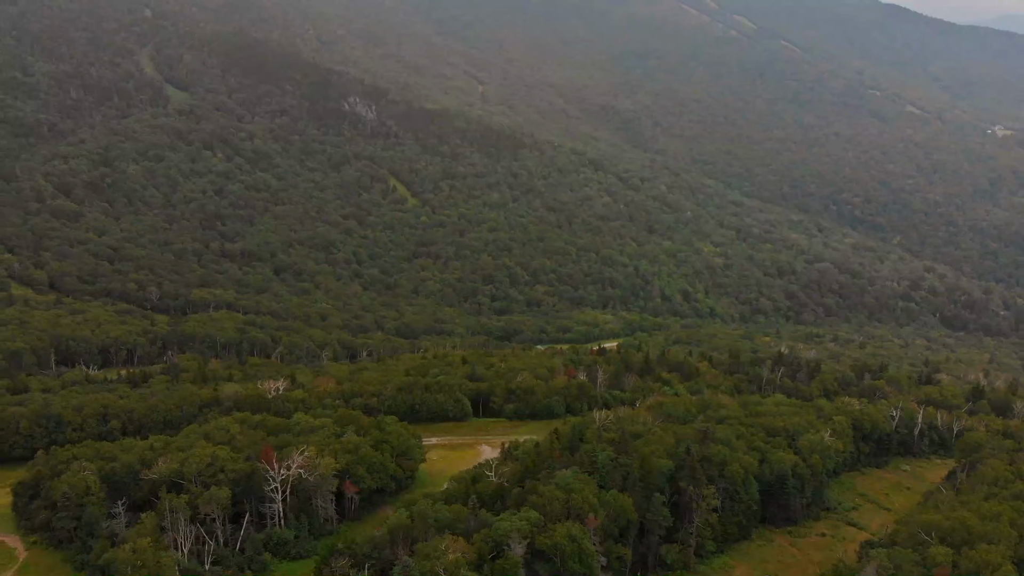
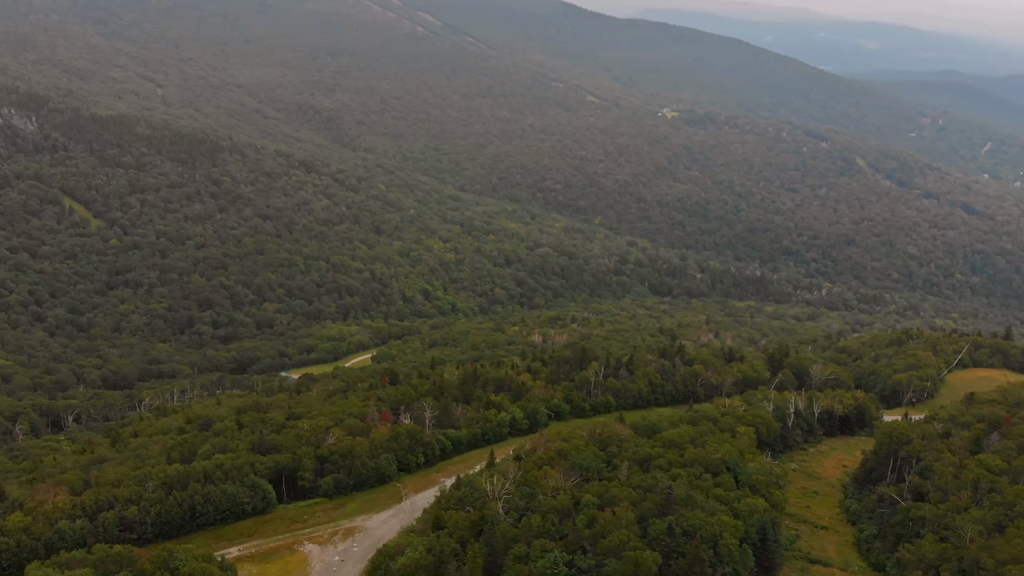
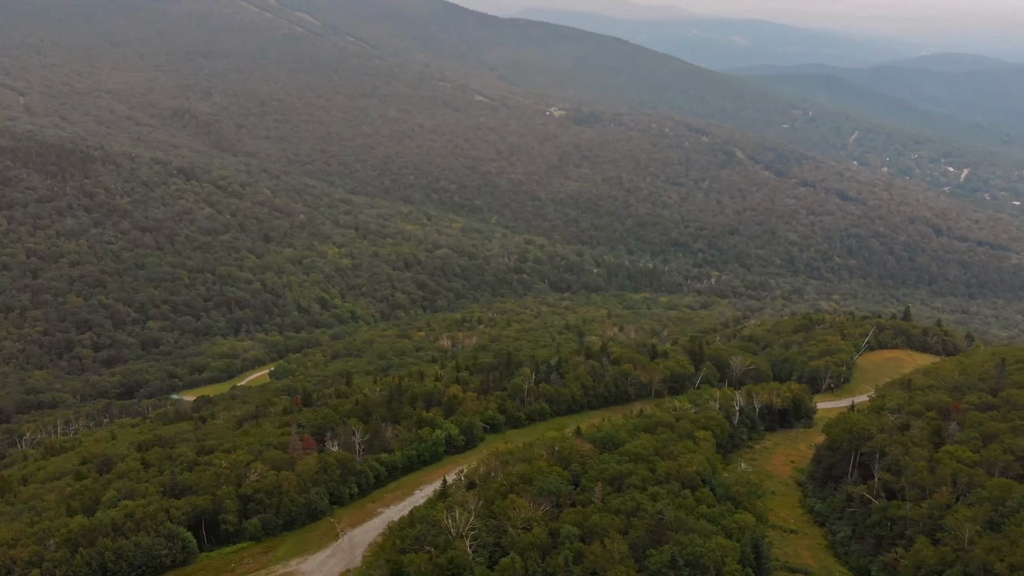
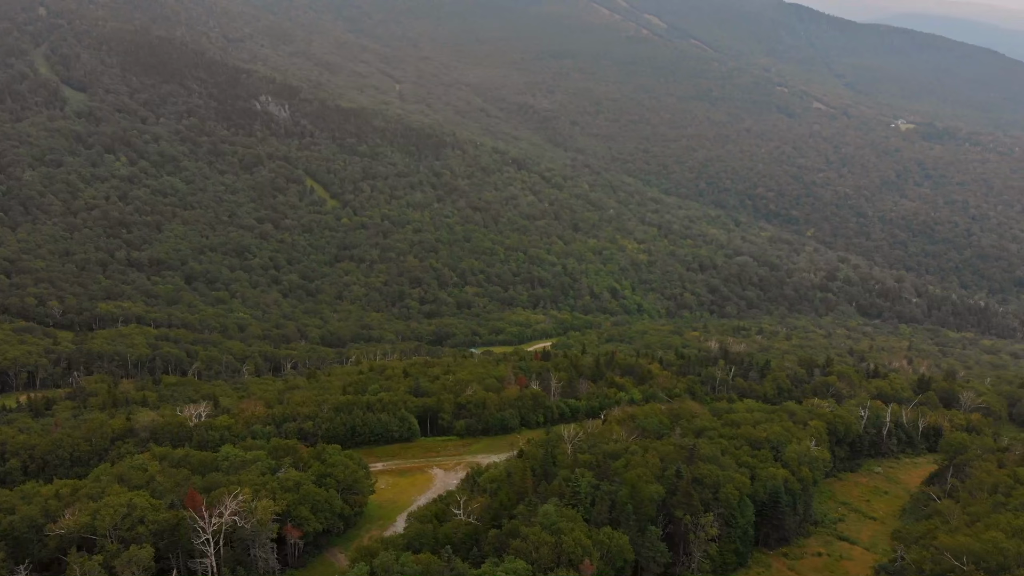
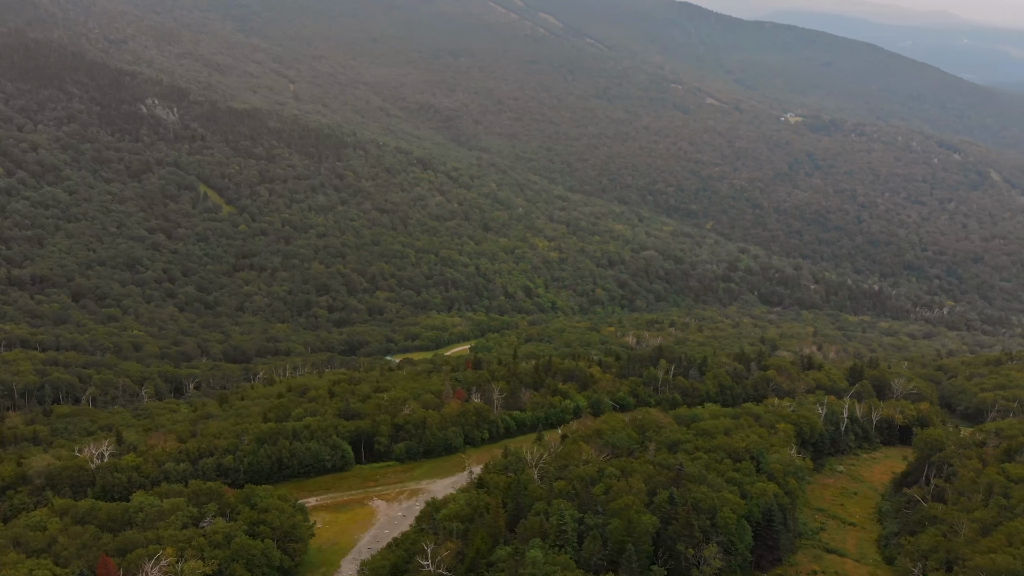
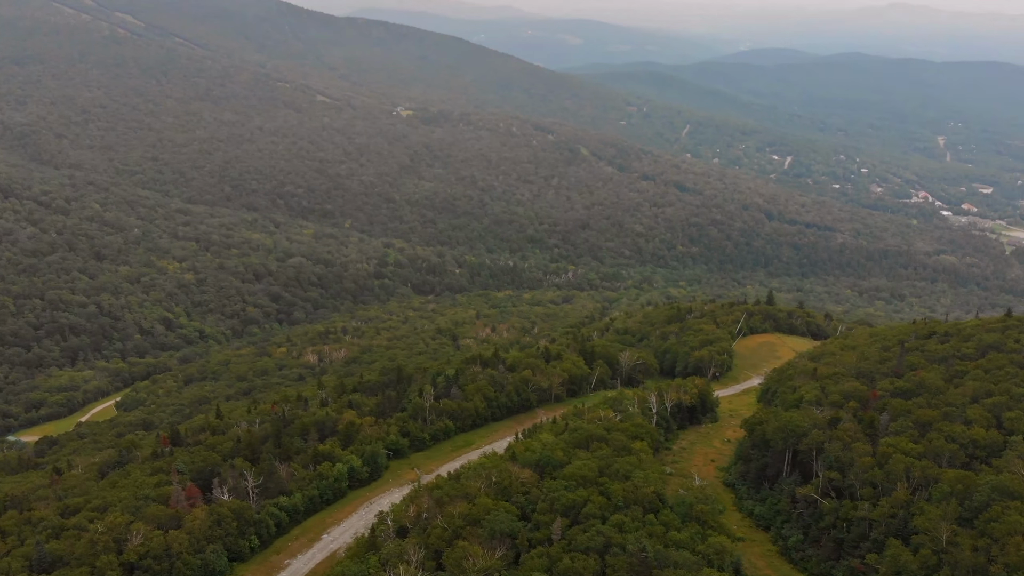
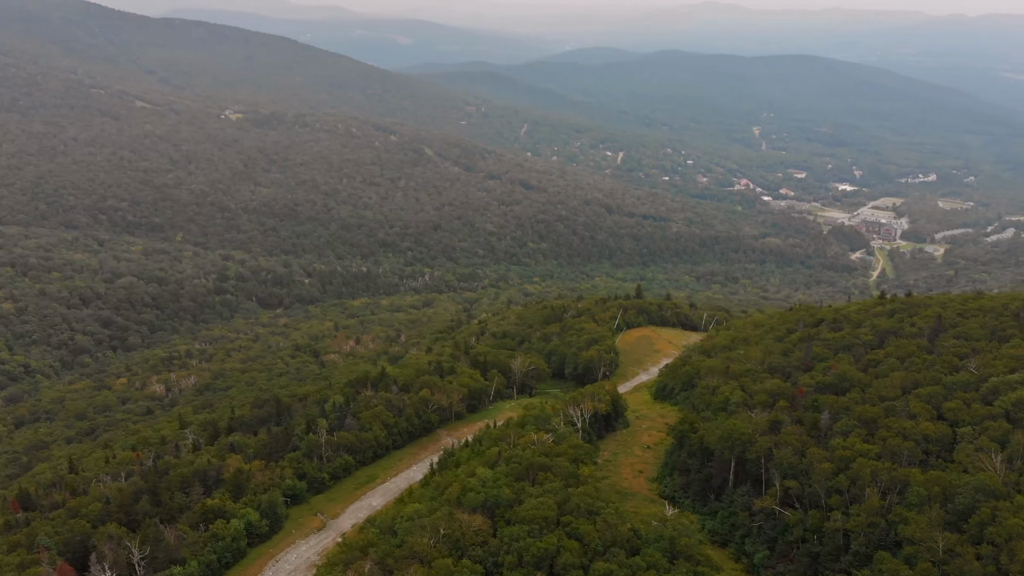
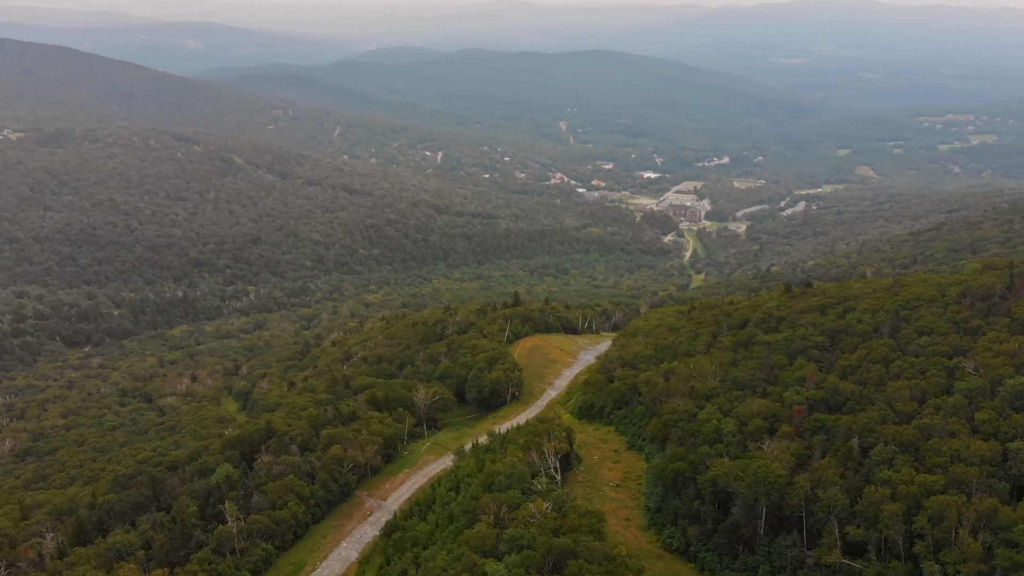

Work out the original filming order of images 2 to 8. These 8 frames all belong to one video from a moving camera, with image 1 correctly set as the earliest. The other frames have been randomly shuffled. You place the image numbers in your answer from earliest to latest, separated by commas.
4, 5, 2, 3, 6, 7, 8
